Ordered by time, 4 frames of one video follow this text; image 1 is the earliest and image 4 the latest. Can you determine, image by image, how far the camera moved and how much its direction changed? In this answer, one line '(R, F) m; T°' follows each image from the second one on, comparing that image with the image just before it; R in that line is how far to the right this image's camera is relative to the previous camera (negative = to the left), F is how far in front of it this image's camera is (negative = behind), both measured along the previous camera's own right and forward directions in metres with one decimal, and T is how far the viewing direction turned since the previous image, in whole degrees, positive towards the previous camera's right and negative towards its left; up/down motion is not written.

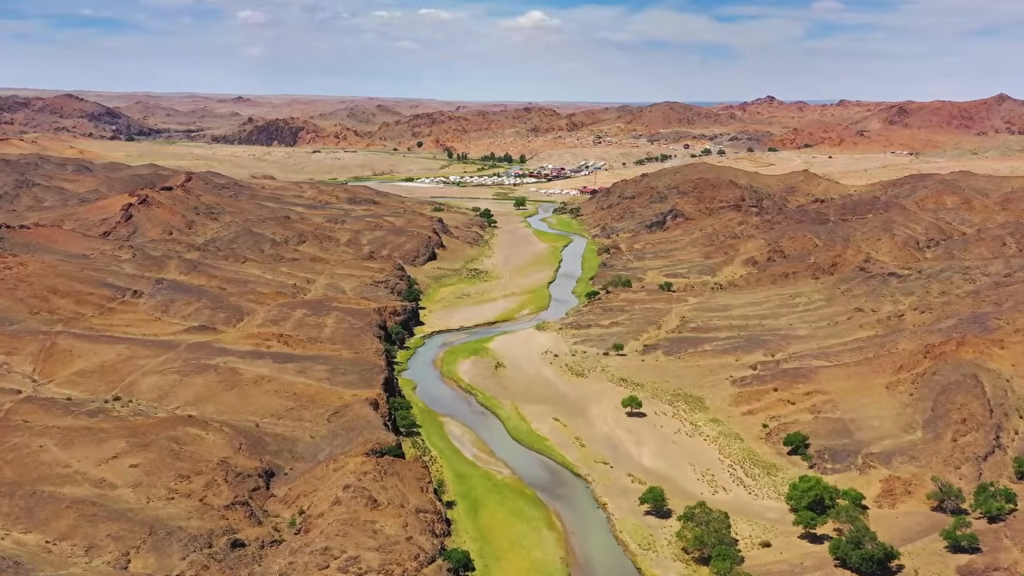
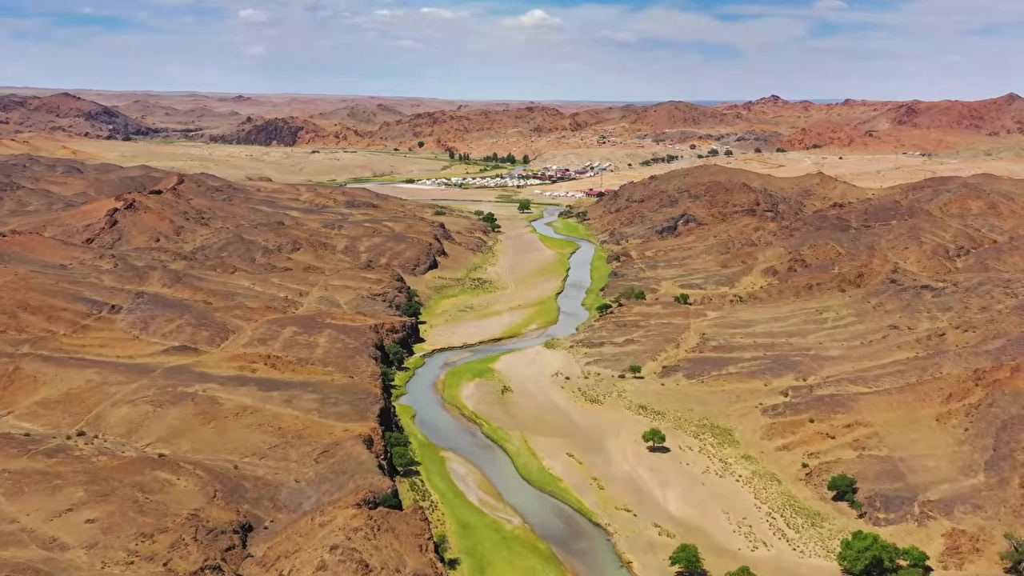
(-0.5, +4.8) m; 0°
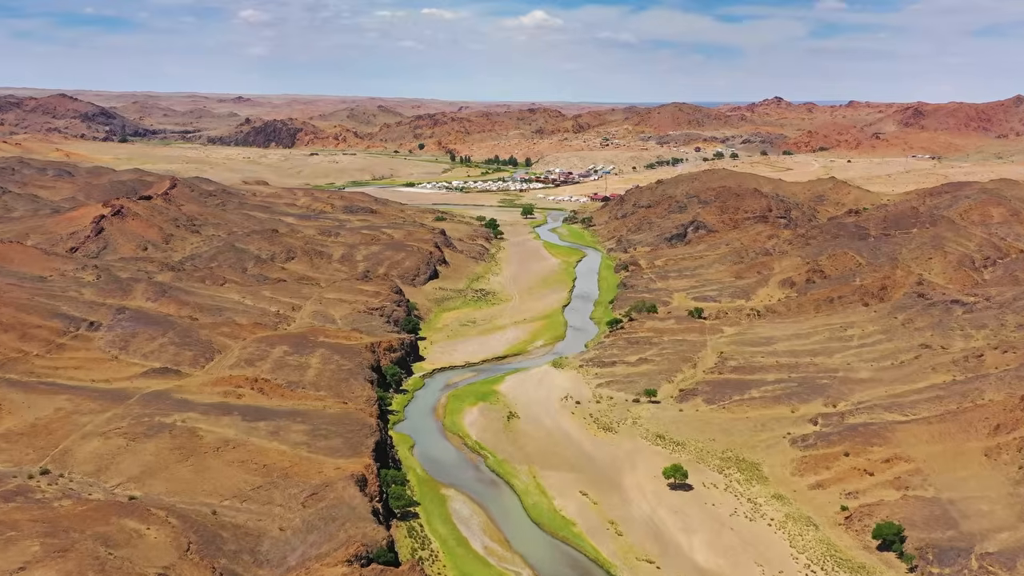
(-0.5, +3.9) m; 0°
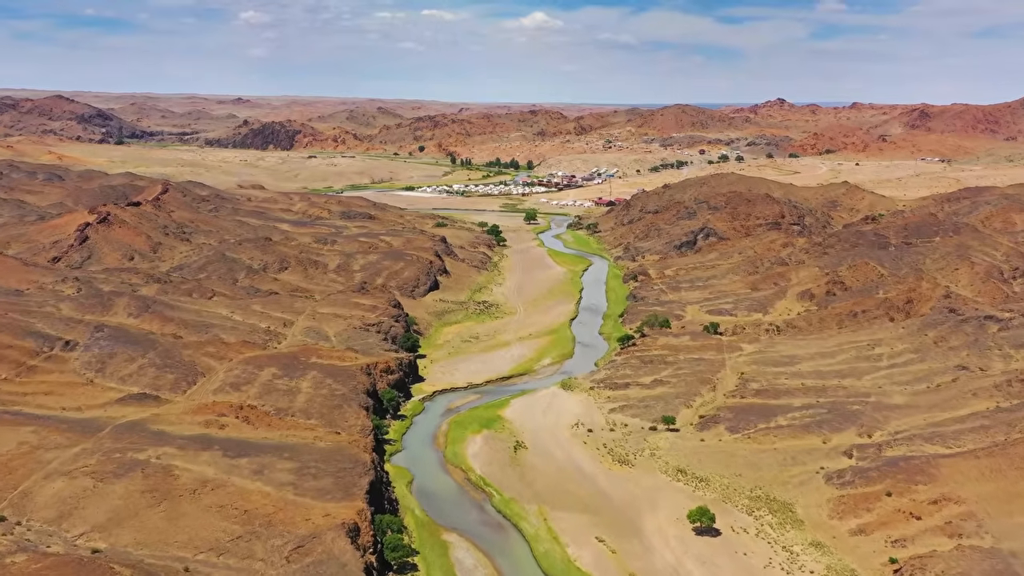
(-0.5, +3.9) m; 0°
